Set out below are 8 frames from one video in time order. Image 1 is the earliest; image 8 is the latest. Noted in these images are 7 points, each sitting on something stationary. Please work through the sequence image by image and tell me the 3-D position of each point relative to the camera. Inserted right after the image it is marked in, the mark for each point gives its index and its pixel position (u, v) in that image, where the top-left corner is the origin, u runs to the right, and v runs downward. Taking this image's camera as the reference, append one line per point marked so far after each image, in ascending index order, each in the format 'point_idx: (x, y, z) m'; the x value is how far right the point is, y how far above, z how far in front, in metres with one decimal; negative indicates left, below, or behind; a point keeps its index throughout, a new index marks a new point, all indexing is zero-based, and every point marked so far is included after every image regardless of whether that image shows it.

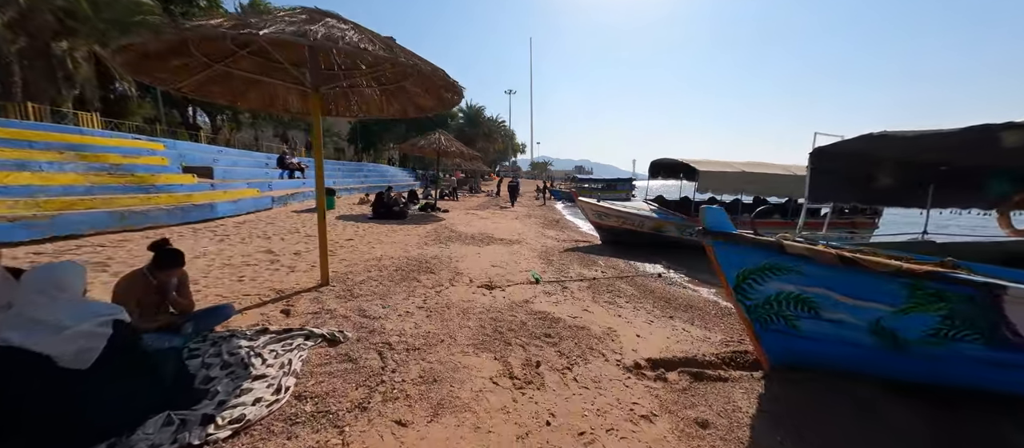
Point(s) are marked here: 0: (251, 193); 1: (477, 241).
0: (-9.1, +1.1, +13.3) m
1: (-1.0, -0.5, +10.4) m
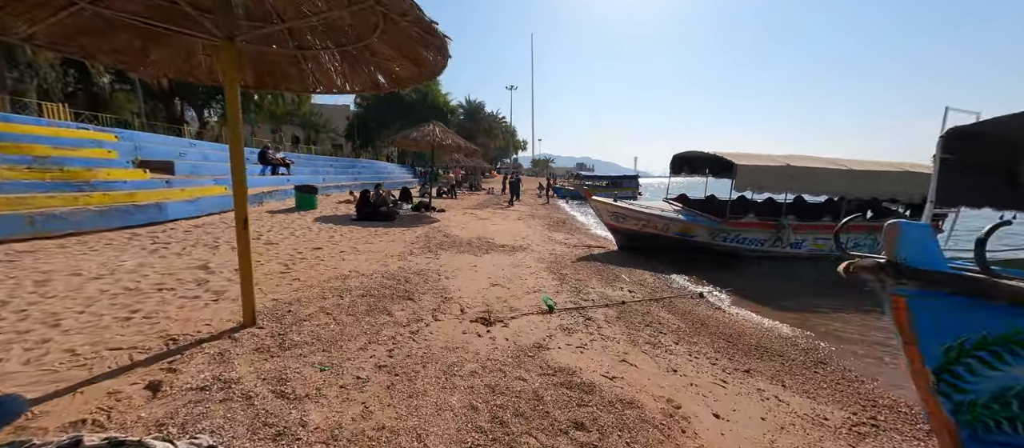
0: (-9.1, +1.0, +11.6) m
1: (-0.9, -0.6, +8.8) m
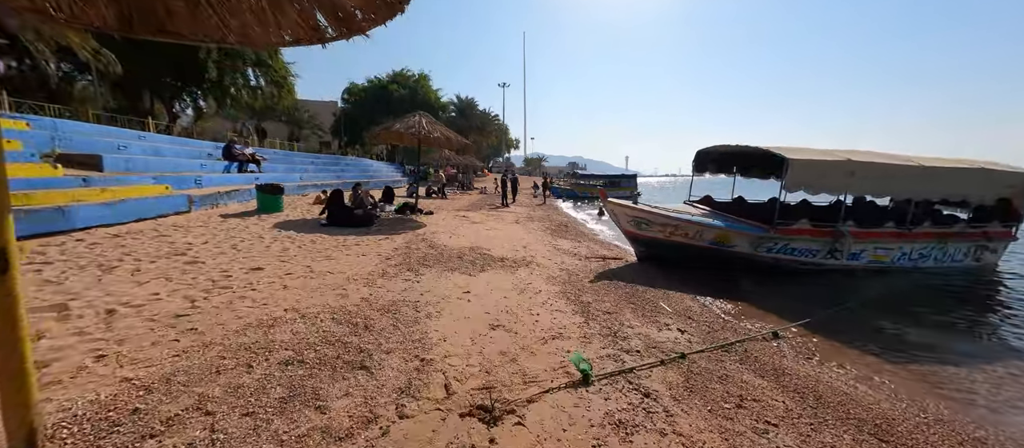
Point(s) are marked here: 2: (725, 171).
0: (-9.1, +0.8, +9.7) m
1: (-0.9, -0.8, +7.0) m
2: (+6.1, +1.5, +10.8) m
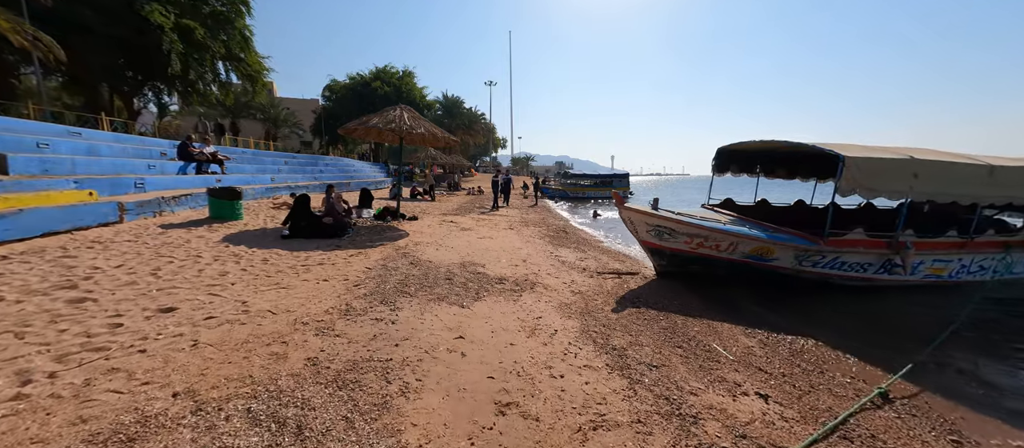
0: (-9.1, +0.5, +7.9) m
1: (-0.8, -1.0, +5.6) m
2: (+6.0, +1.3, +9.6) m
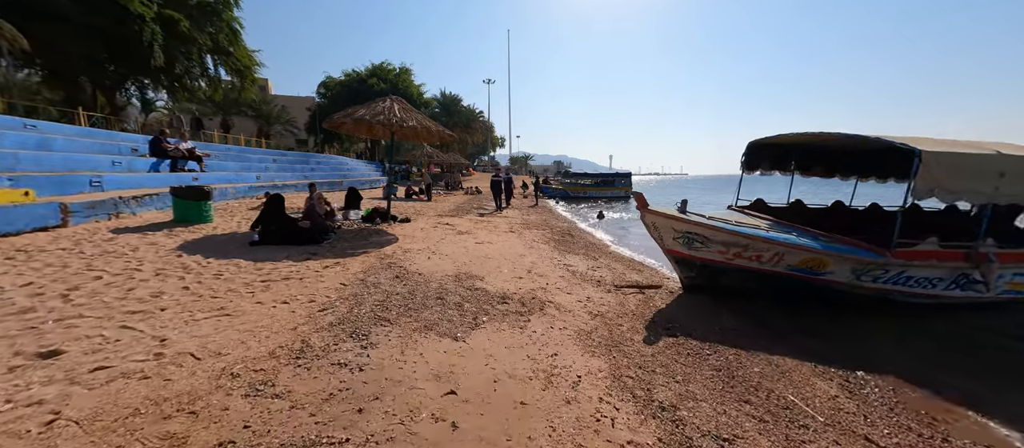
0: (-9.1, +0.5, +6.8) m
1: (-0.7, -1.1, +4.5) m
2: (+6.0, +1.2, +8.5) m
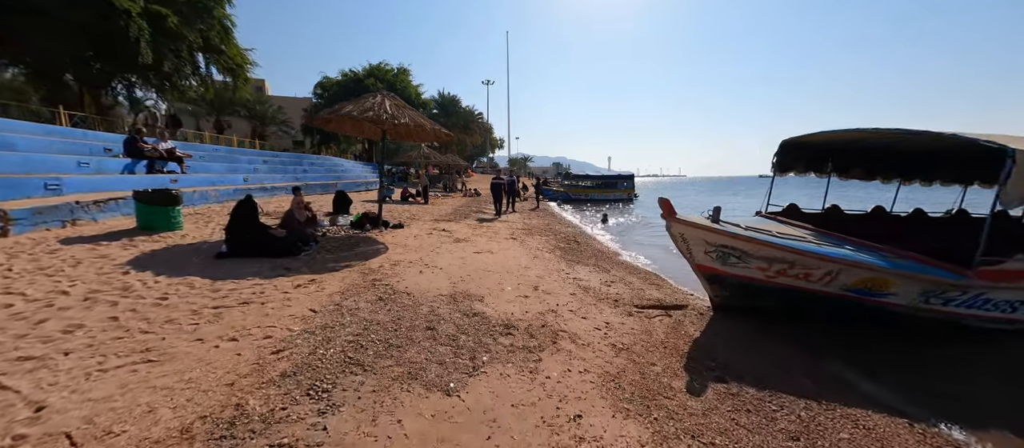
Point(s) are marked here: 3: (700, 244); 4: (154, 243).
0: (-9.0, +0.3, +5.9) m
1: (-0.7, -1.2, +3.6) m
2: (+6.1, +1.1, +7.6) m
3: (+2.7, -0.3, +5.4) m
4: (-6.8, -0.3, +7.2) m
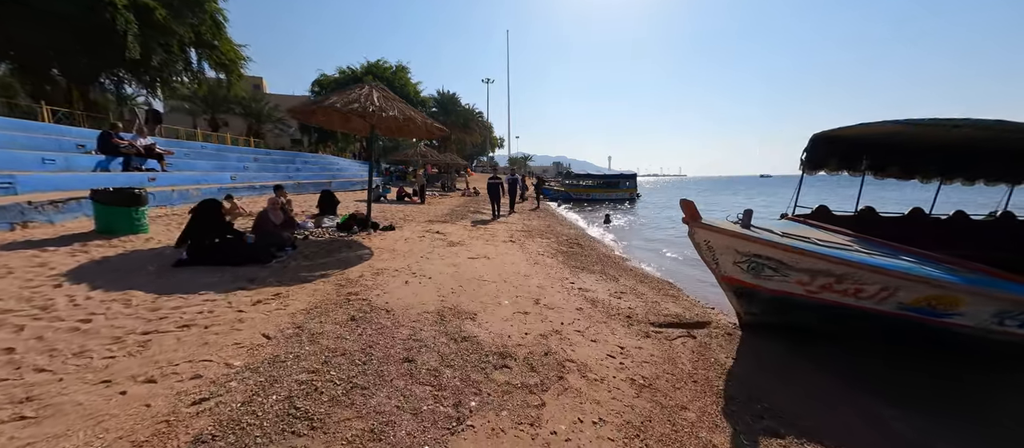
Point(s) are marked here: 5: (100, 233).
0: (-9.0, +0.3, +5.1) m
1: (-0.7, -1.3, +2.8) m
2: (+6.1, +1.0, +6.8) m
3: (+2.7, -0.4, +4.7) m
4: (-6.8, -0.4, +6.4) m
5: (-7.8, -0.2, +7.2) m
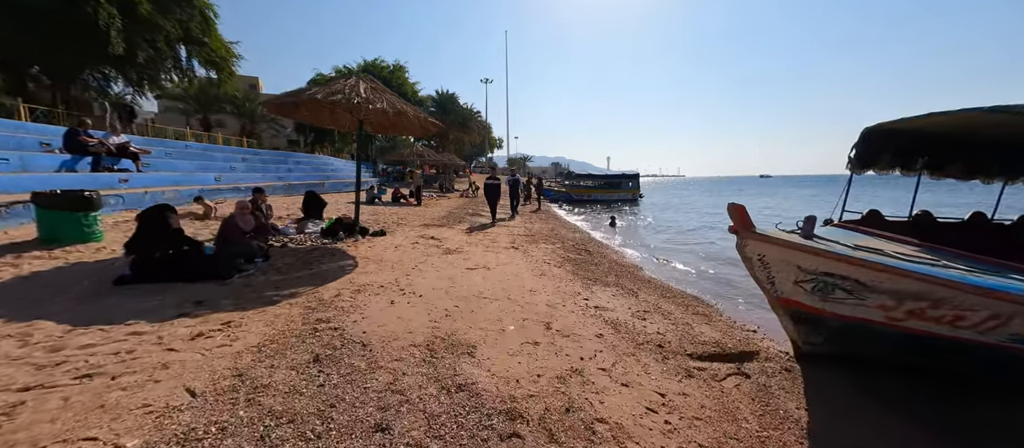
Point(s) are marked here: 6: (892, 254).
0: (-9.0, +0.1, +4.2) m
1: (-0.6, -1.4, +1.9) m
2: (+6.1, +0.9, +6.0) m
3: (+2.7, -0.5, +3.8) m
4: (-6.7, -0.5, +5.5) m
5: (-7.7, -0.3, +6.2) m
6: (+3.9, -0.3, +3.9) m
